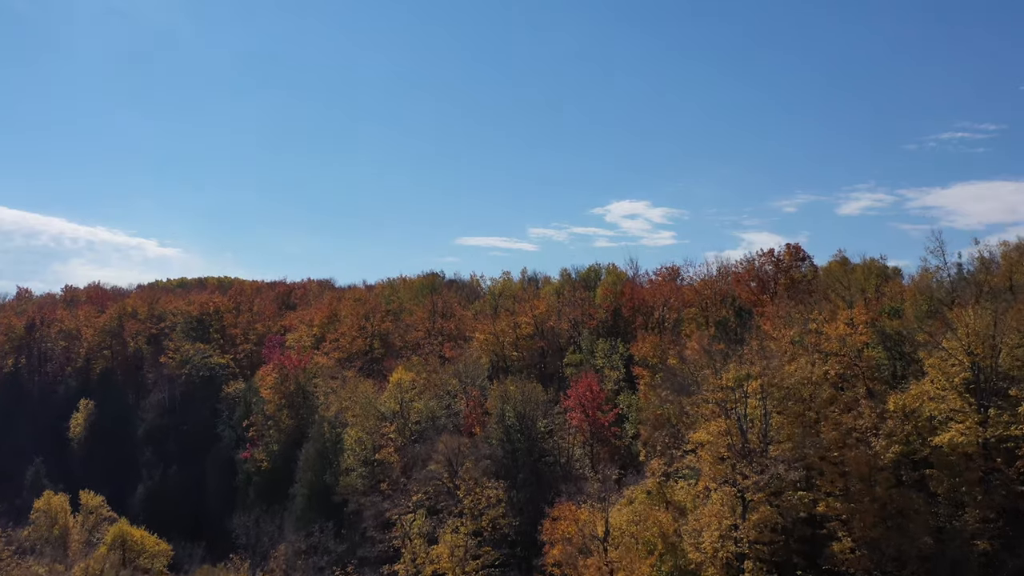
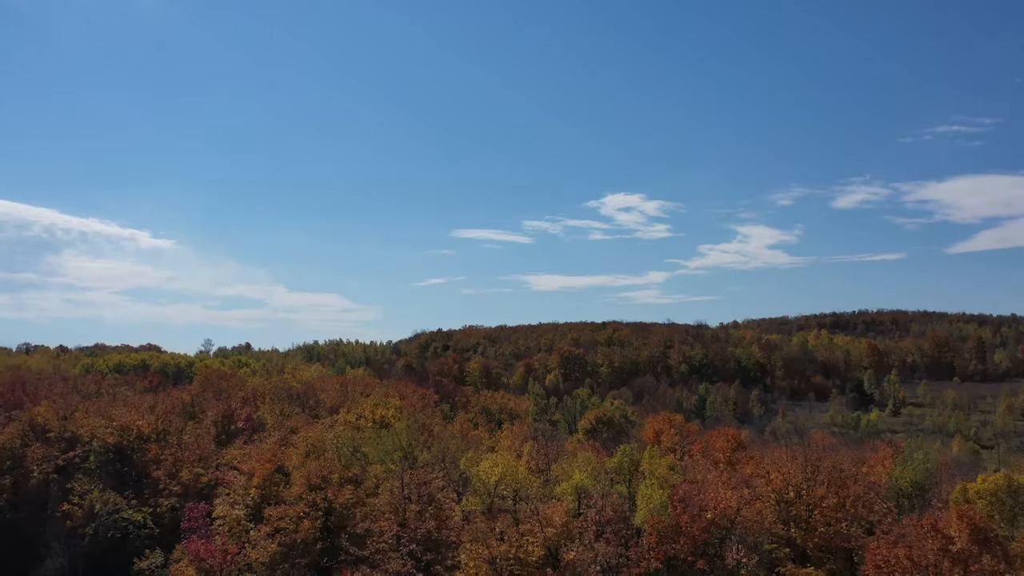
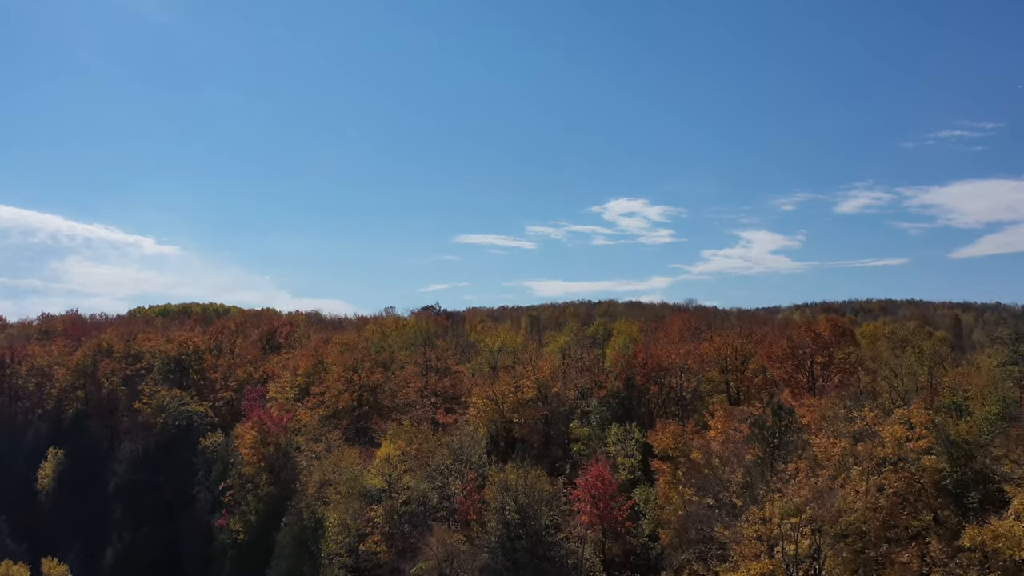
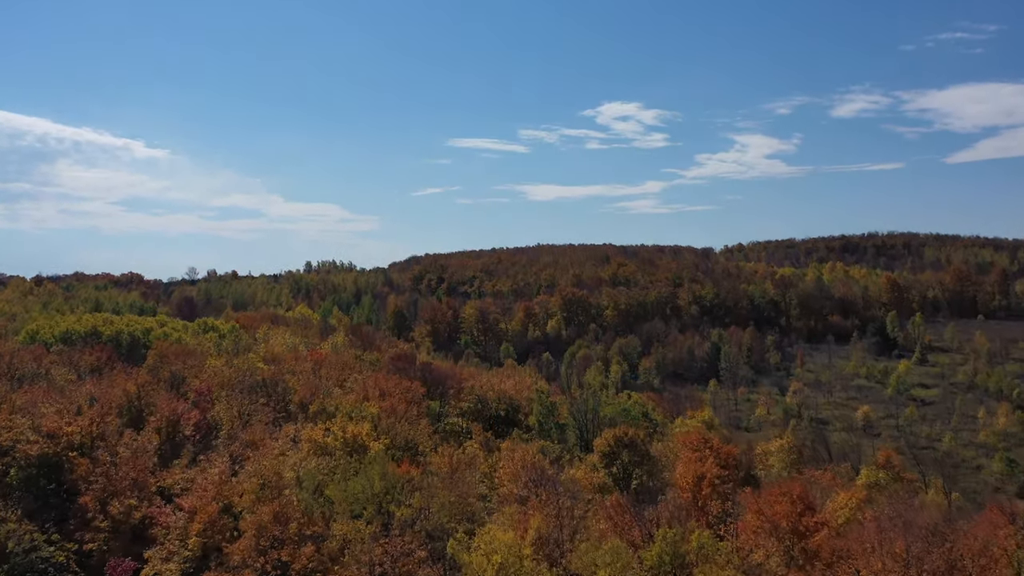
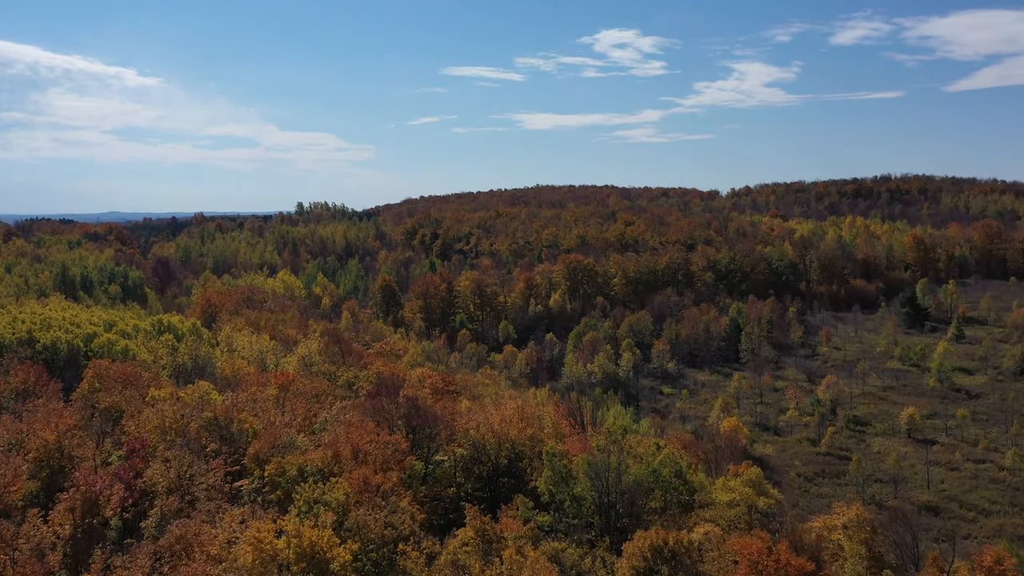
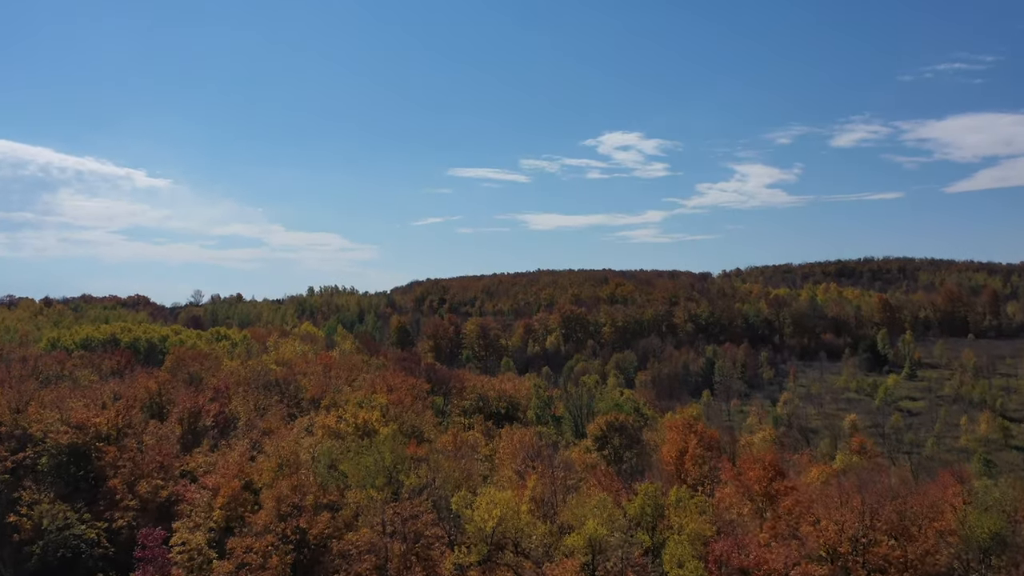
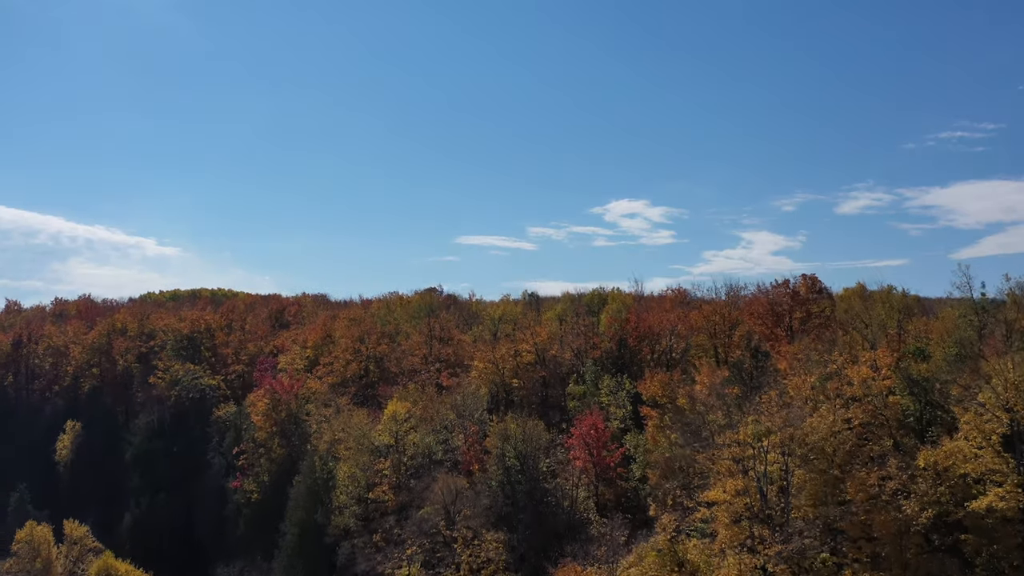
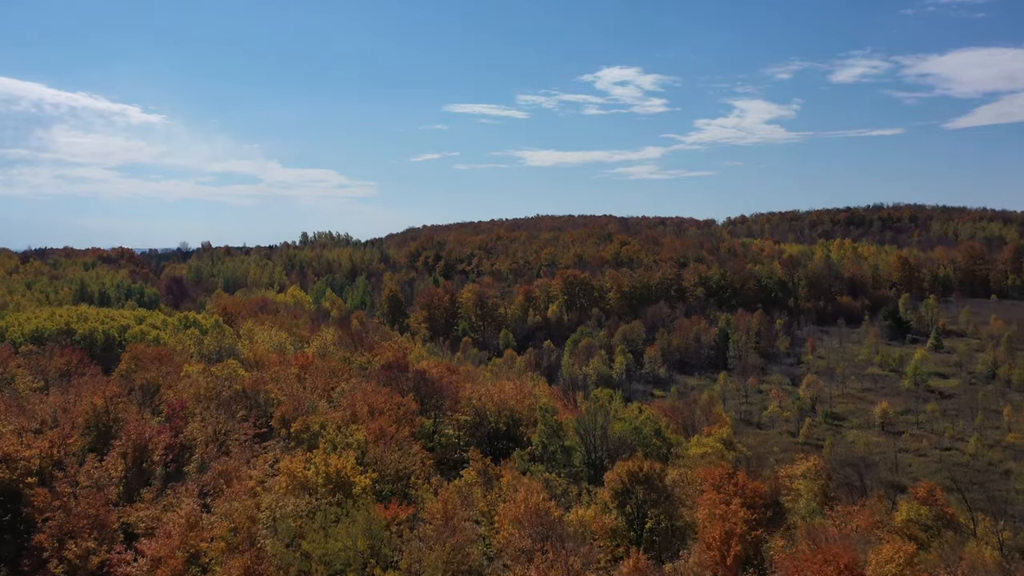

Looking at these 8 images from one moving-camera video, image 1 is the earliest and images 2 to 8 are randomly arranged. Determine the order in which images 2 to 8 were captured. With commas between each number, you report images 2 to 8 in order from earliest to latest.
7, 3, 2, 6, 4, 8, 5
